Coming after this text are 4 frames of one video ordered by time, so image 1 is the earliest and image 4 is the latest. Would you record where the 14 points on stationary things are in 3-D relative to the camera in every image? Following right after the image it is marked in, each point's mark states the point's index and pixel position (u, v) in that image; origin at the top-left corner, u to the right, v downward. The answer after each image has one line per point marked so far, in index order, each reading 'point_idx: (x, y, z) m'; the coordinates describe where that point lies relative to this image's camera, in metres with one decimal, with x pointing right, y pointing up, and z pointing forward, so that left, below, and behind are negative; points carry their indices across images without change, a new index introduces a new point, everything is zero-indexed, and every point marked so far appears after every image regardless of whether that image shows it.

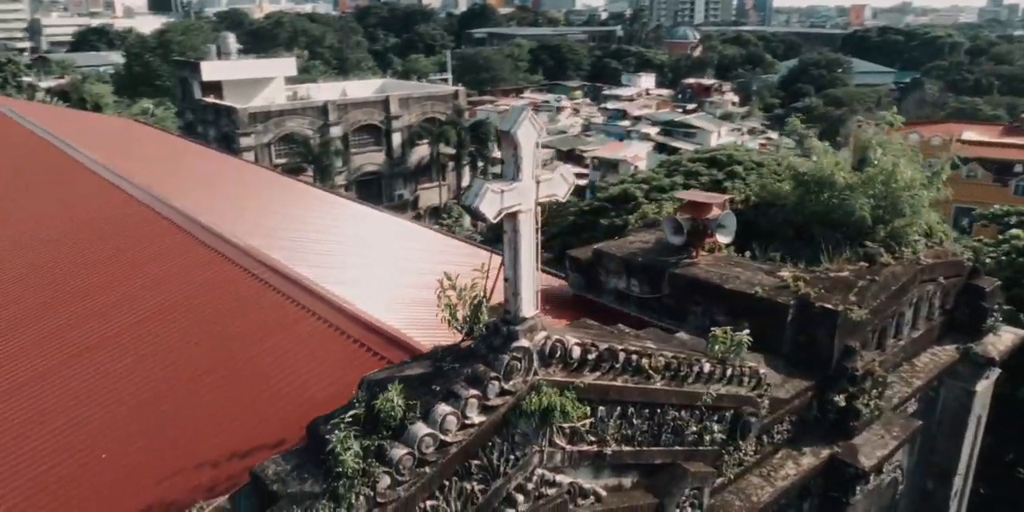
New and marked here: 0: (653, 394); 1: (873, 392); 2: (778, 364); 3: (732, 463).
0: (+0.9, -0.9, +5.0) m
1: (+3.3, -1.2, +6.8) m
2: (+2.4, -1.0, +6.8) m
3: (+1.8, -1.7, +5.9) m
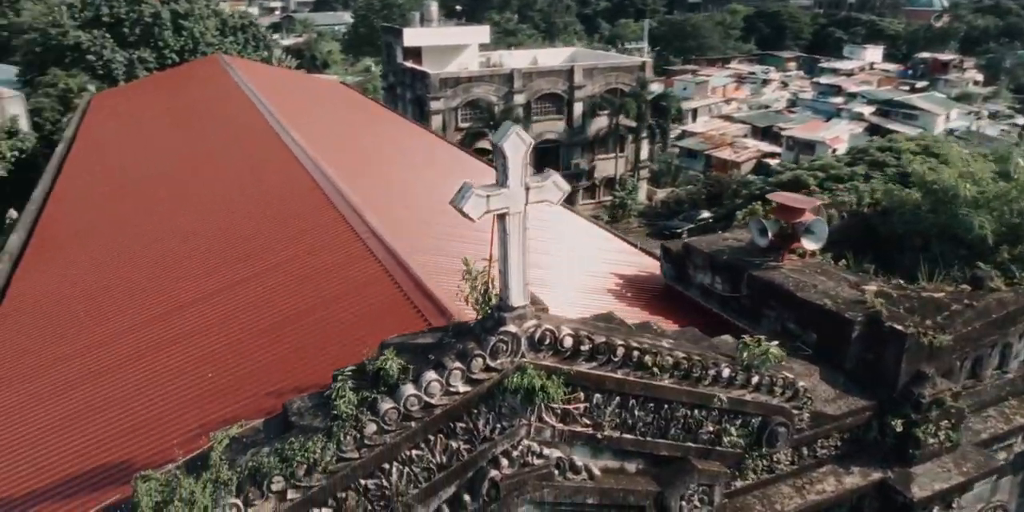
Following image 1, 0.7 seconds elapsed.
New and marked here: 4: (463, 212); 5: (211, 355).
0: (+1.0, -1.0, +5.3) m
1: (+3.8, -1.5, +6.5) m
2: (+2.9, -1.1, +6.6) m
3: (+2.0, -1.7, +6.0) m
4: (-0.3, +0.3, +4.4) m
5: (-2.9, -0.9, +6.9) m
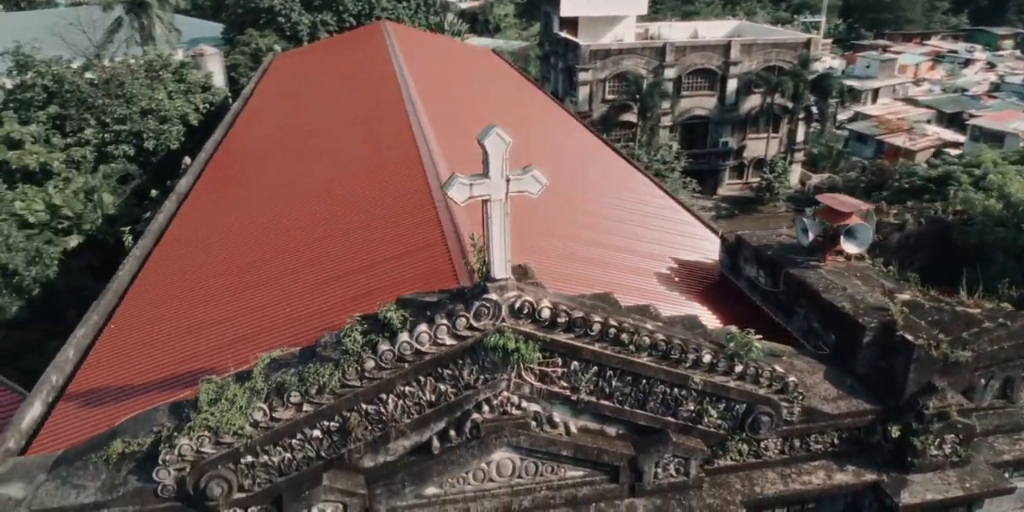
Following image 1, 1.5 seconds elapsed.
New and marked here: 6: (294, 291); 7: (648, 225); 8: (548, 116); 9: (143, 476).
0: (+1.0, -0.9, +5.9) m
1: (+3.9, -1.6, +6.5) m
2: (+3.1, -1.1, +6.8) m
3: (+2.0, -1.7, +6.5) m
4: (-0.4, +0.4, +5.2) m
5: (-2.5, -0.4, +8.4) m
6: (-2.6, -0.3, +8.6) m
7: (+2.1, +0.4, +11.3) m
8: (+0.7, +3.6, +18.4) m
9: (-2.8, -1.7, +5.7) m
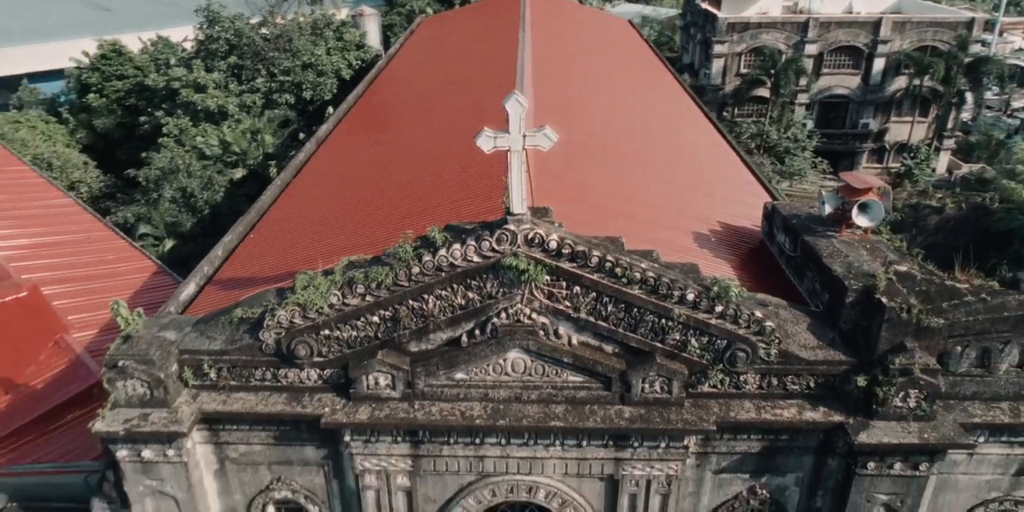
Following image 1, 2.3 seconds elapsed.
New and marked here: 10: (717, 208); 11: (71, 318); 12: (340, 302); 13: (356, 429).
0: (+1.1, -0.4, +7.3) m
1: (+4.0, -1.3, +7.4) m
2: (+3.3, -0.8, +7.8) m
3: (+2.2, -1.3, +7.7) m
4: (-0.3, +1.0, +6.8) m
5: (-1.8, +0.5, +10.3) m
6: (-1.8, +0.6, +10.5) m
7: (+3.4, +1.0, +12.3) m
8: (+3.6, +4.5, +19.4) m
9: (-2.7, -0.8, +7.8) m
10: (+3.2, +1.0, +12.1) m
11: (-7.7, -1.1, +13.0) m
12: (-1.7, -0.5, +7.5) m
13: (-1.6, -1.8, +7.8) m
